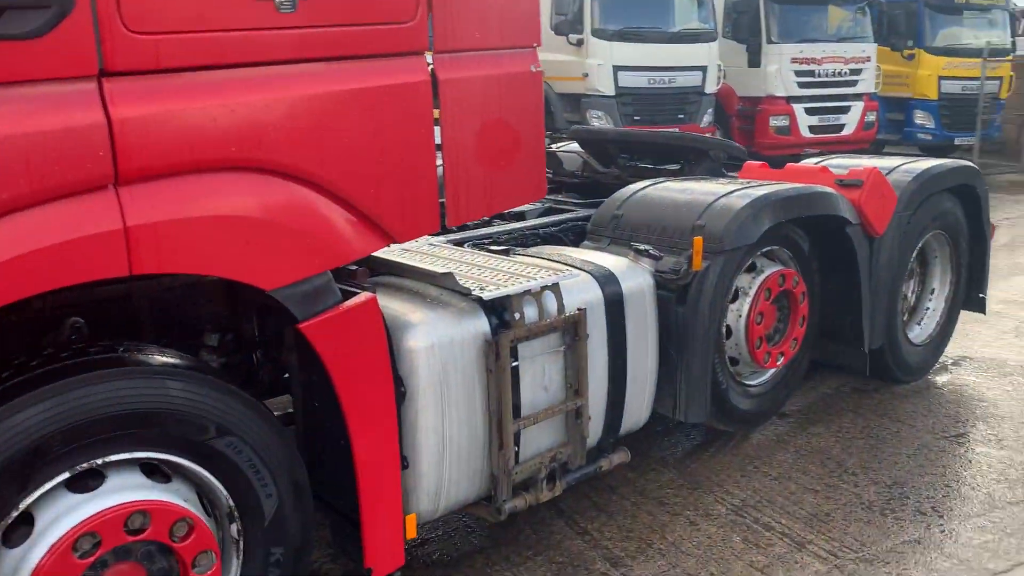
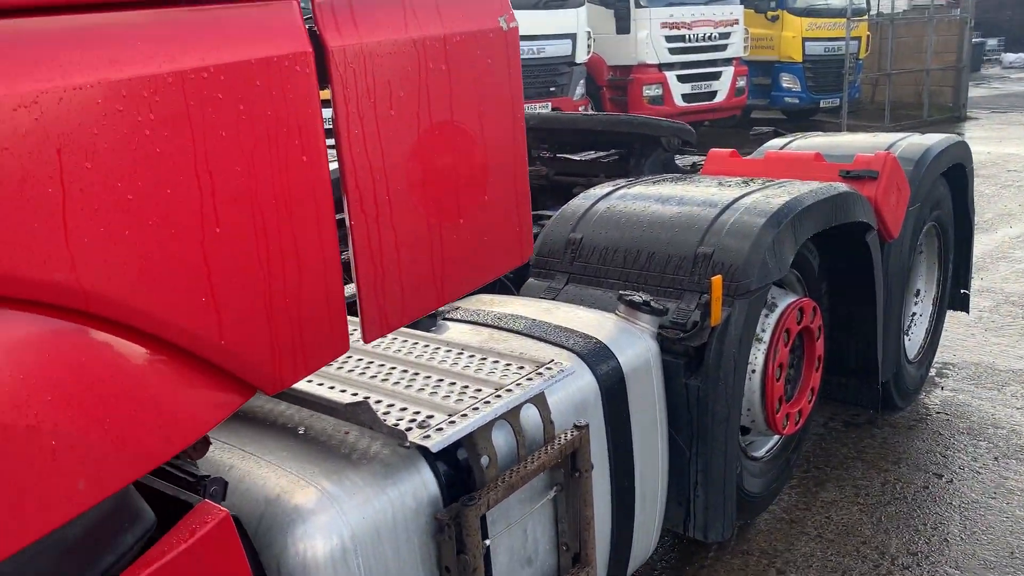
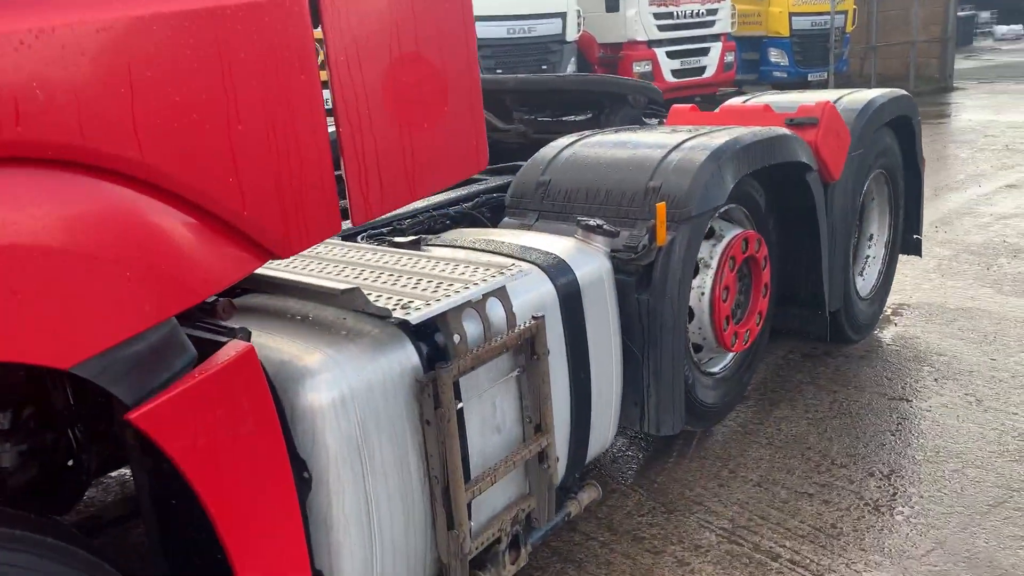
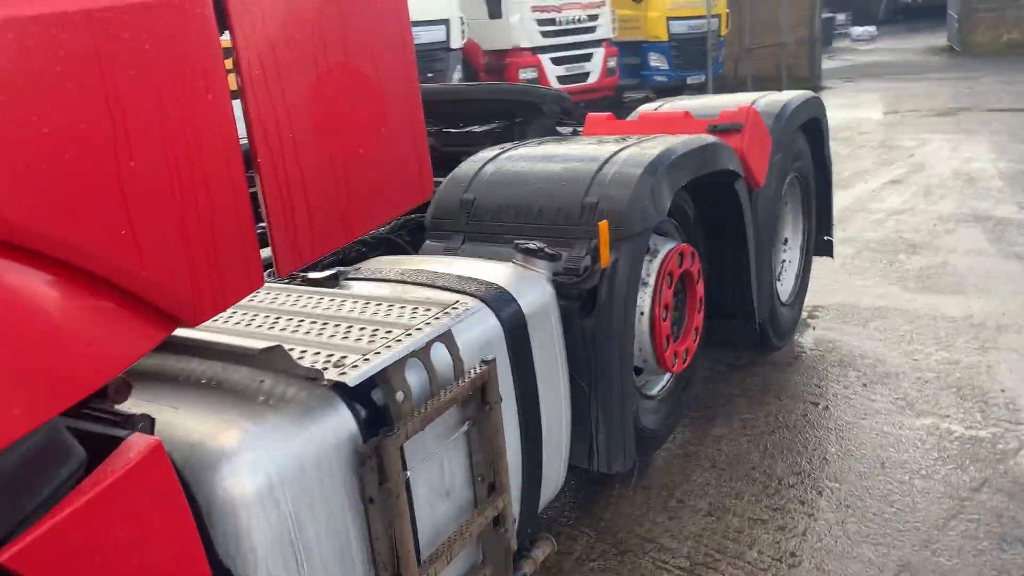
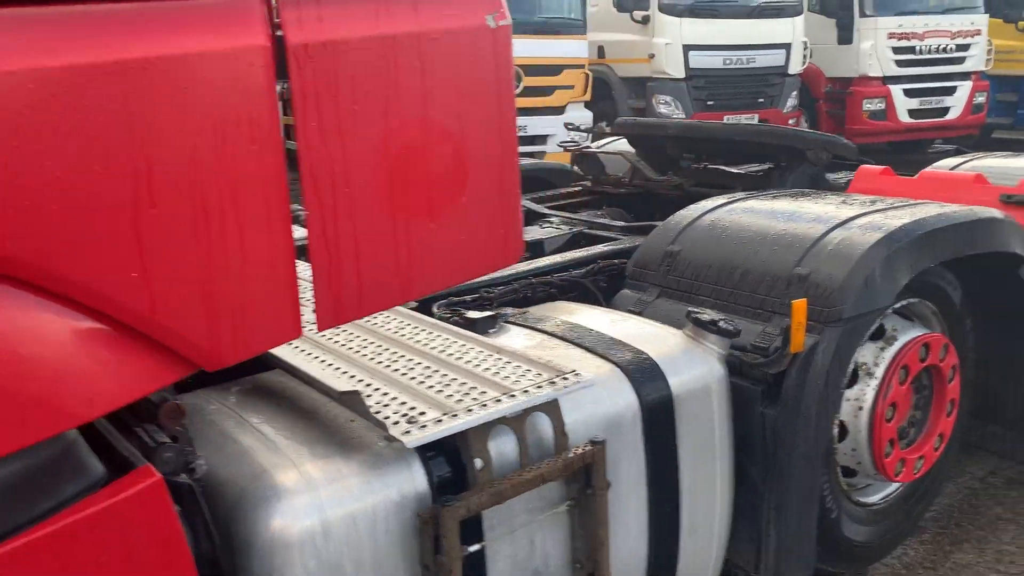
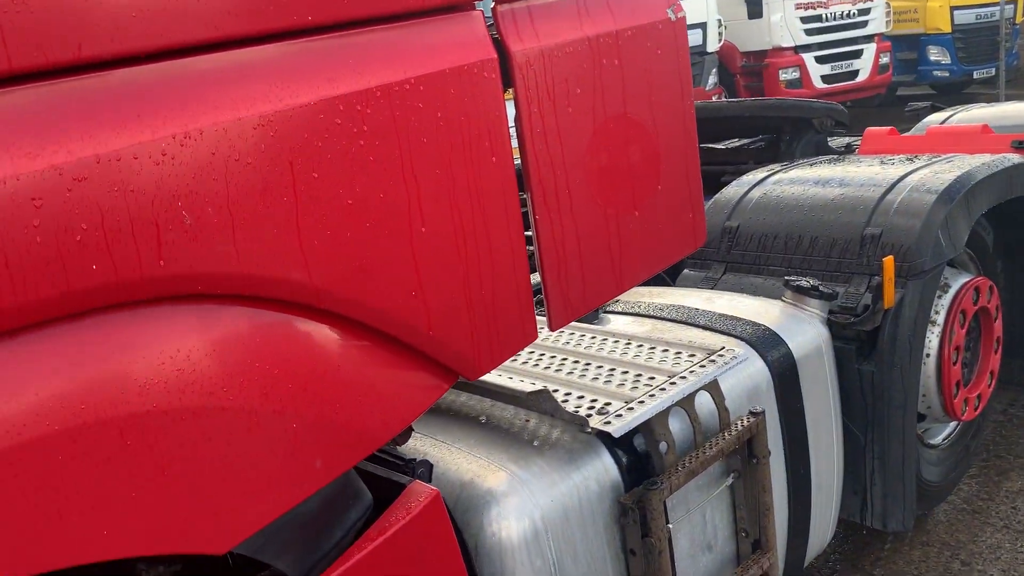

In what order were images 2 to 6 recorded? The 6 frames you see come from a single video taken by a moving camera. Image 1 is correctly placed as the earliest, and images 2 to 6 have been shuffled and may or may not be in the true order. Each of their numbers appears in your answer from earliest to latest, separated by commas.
3, 4, 2, 6, 5
